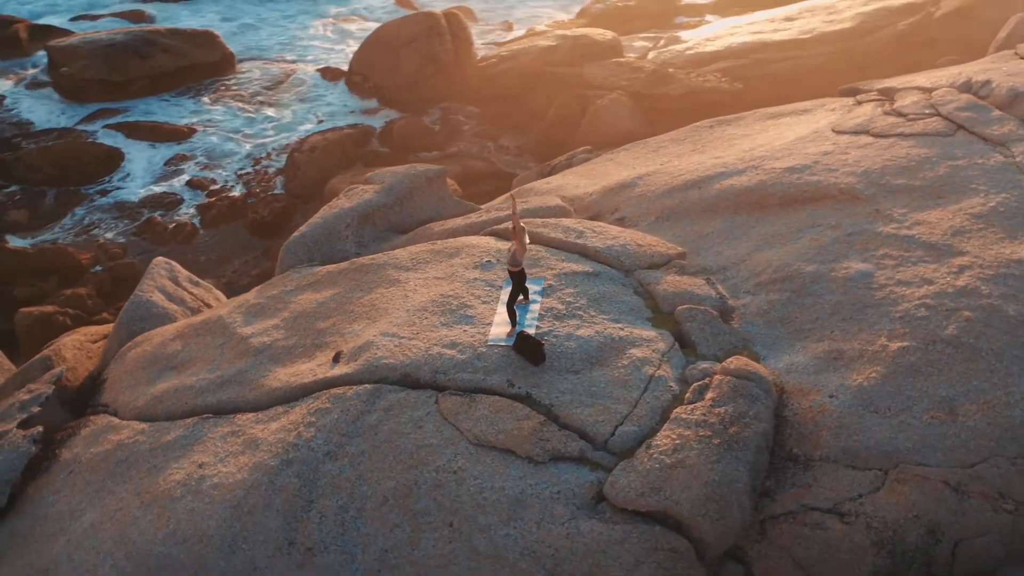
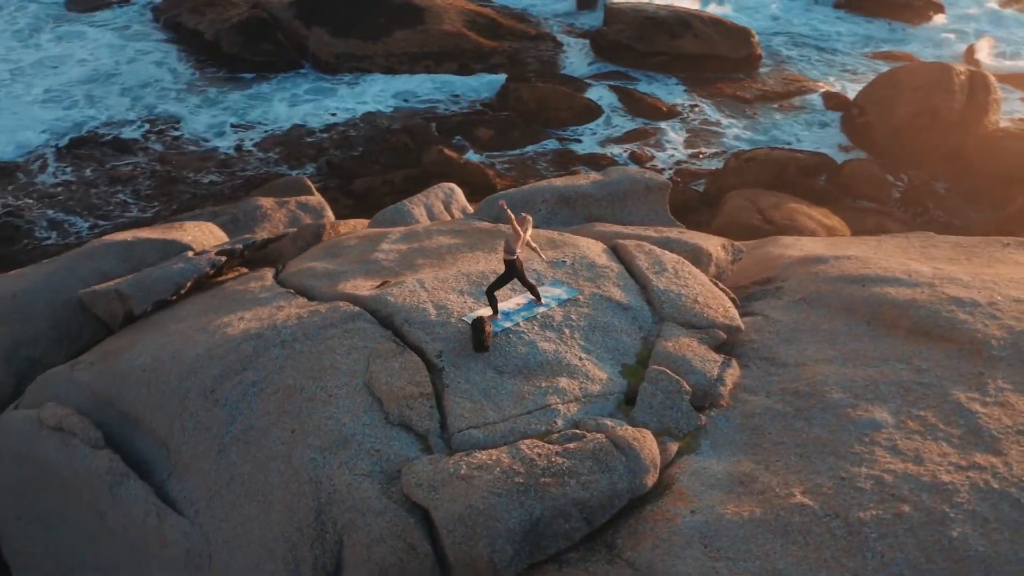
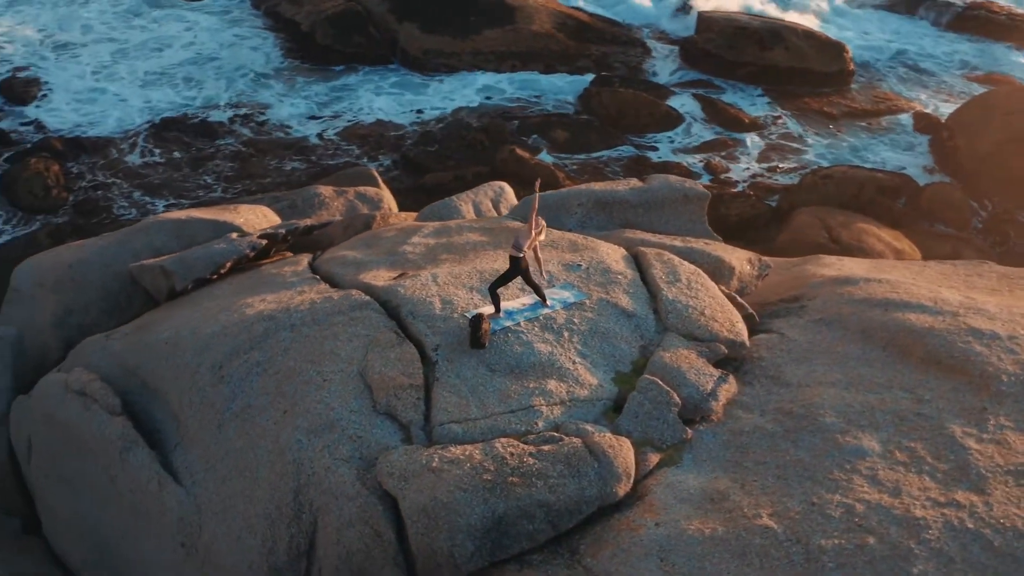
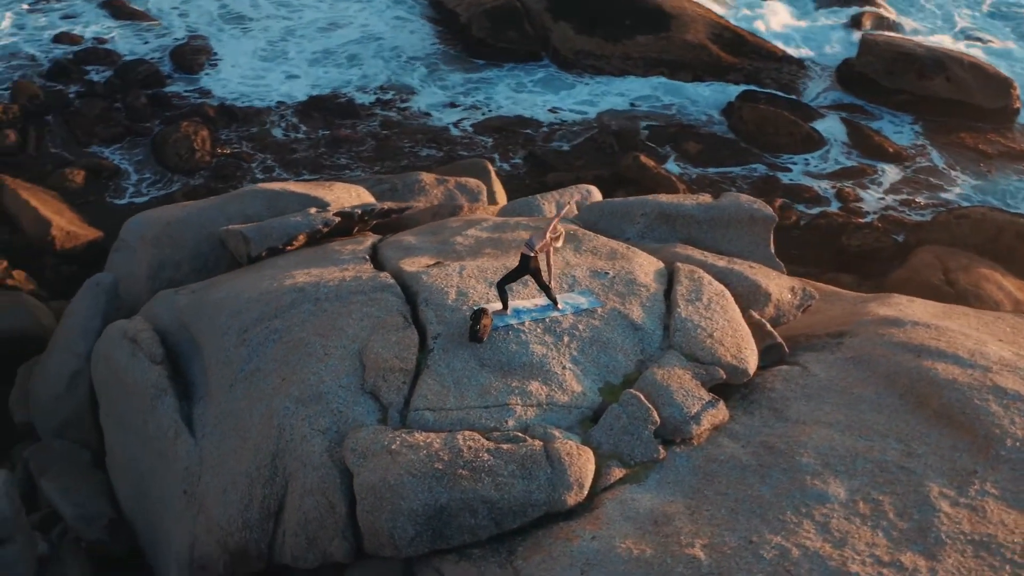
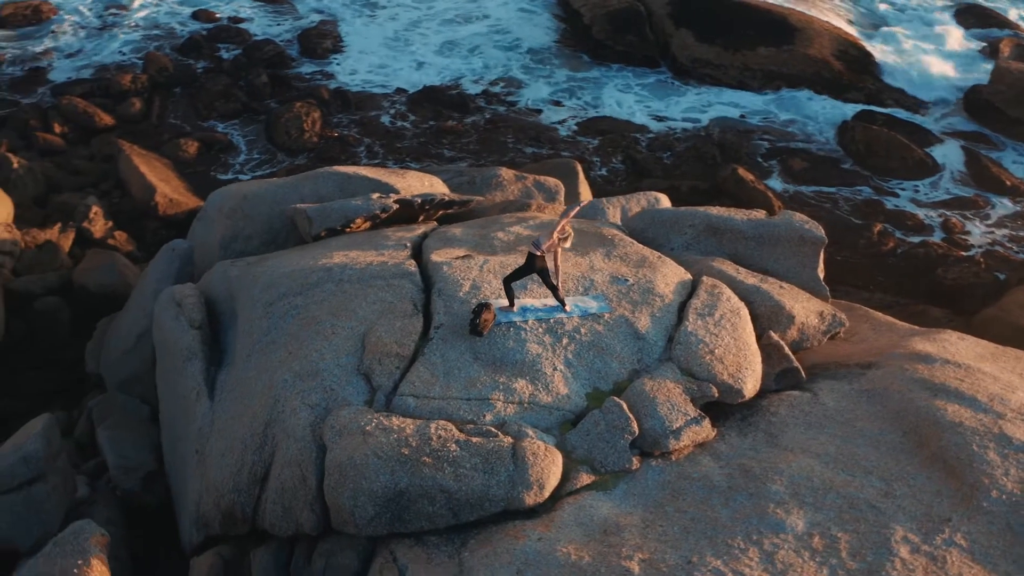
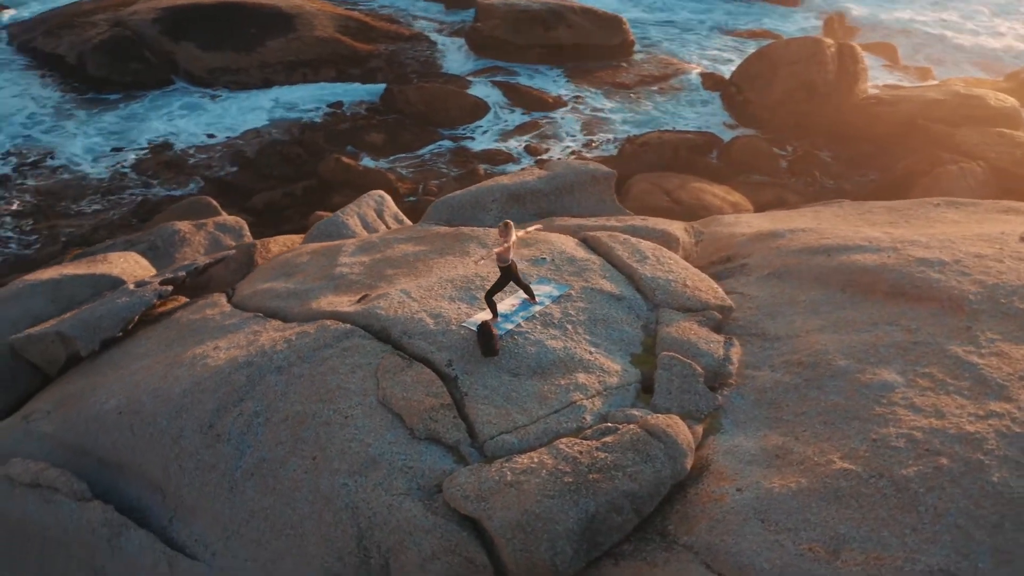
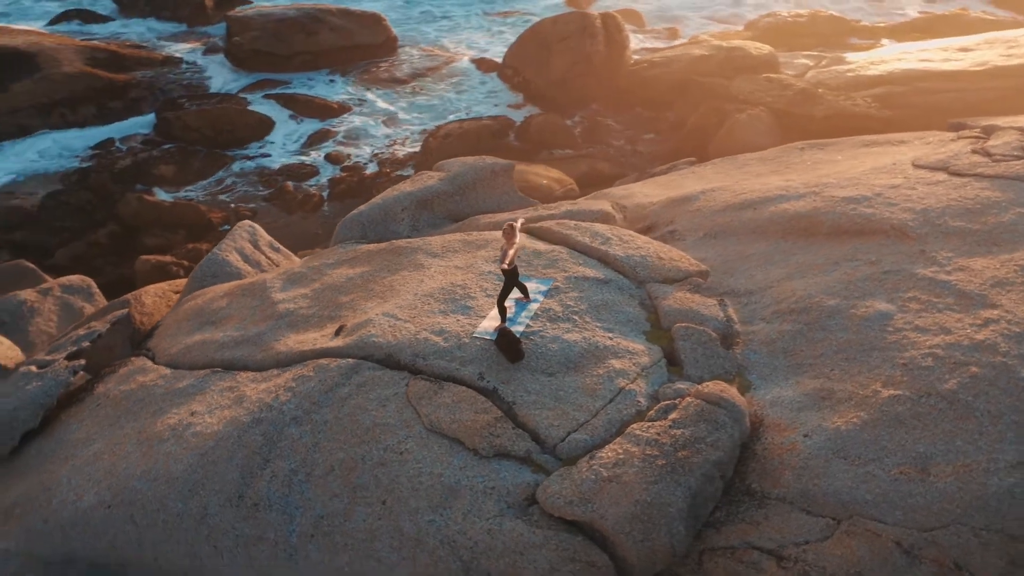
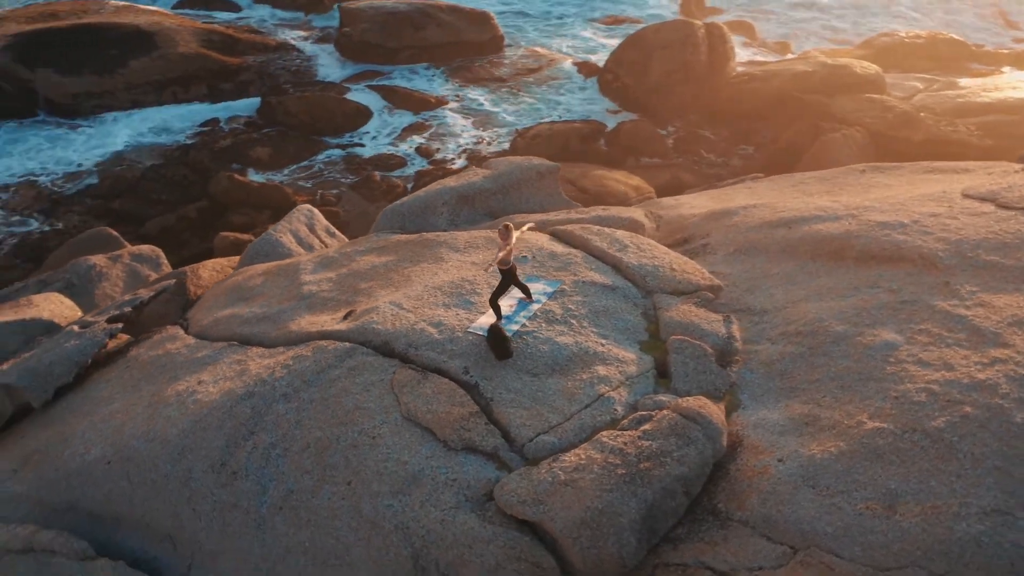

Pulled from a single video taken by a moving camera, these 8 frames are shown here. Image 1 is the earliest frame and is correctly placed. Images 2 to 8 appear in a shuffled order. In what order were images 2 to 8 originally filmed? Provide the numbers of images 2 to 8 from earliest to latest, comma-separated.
7, 8, 6, 2, 3, 4, 5
